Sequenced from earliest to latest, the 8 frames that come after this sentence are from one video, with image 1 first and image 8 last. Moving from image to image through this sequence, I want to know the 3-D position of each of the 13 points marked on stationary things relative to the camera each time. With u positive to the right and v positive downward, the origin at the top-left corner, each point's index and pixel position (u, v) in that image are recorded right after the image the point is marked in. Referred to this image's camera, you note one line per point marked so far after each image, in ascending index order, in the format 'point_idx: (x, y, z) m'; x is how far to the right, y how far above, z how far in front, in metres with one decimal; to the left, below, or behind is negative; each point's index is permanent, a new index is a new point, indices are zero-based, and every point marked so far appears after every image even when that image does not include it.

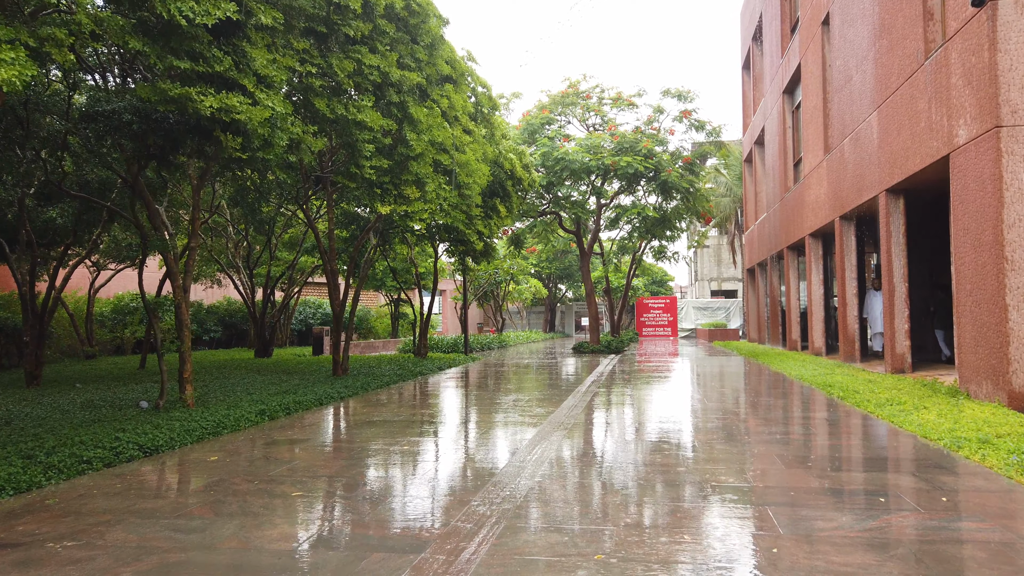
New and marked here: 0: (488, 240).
0: (-0.5, +1.0, +16.5) m
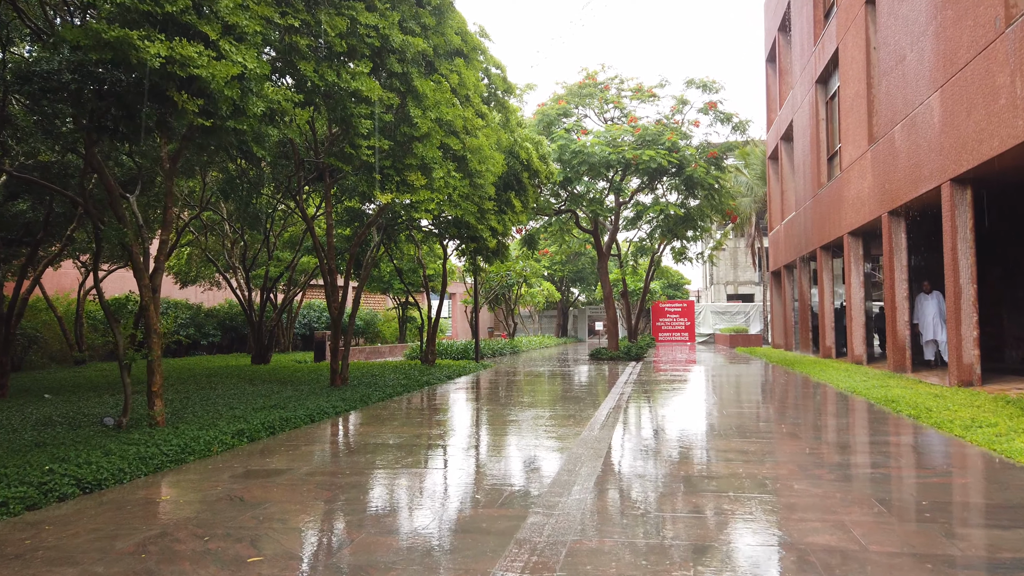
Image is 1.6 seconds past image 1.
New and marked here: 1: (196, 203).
0: (-0.2, +1.0, +15.2) m
1: (-6.3, +1.7, +15.2) m
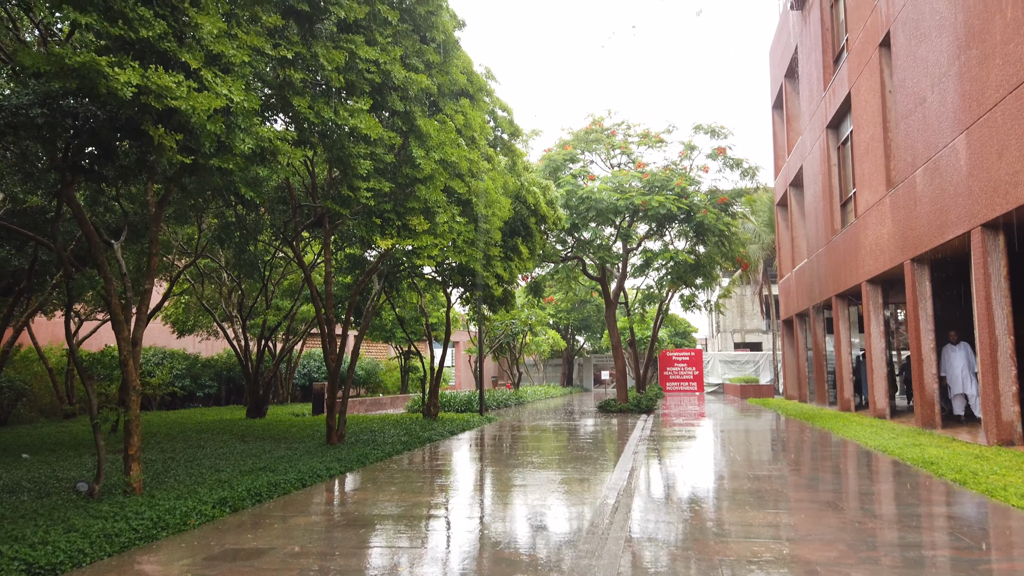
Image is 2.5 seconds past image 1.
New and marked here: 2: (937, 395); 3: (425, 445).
0: (-0.1, 0.0, +14.6) m
1: (-6.1, +0.7, +14.6) m
2: (+7.3, -1.8, +13.1) m
3: (-1.4, -2.6, +12.6) m
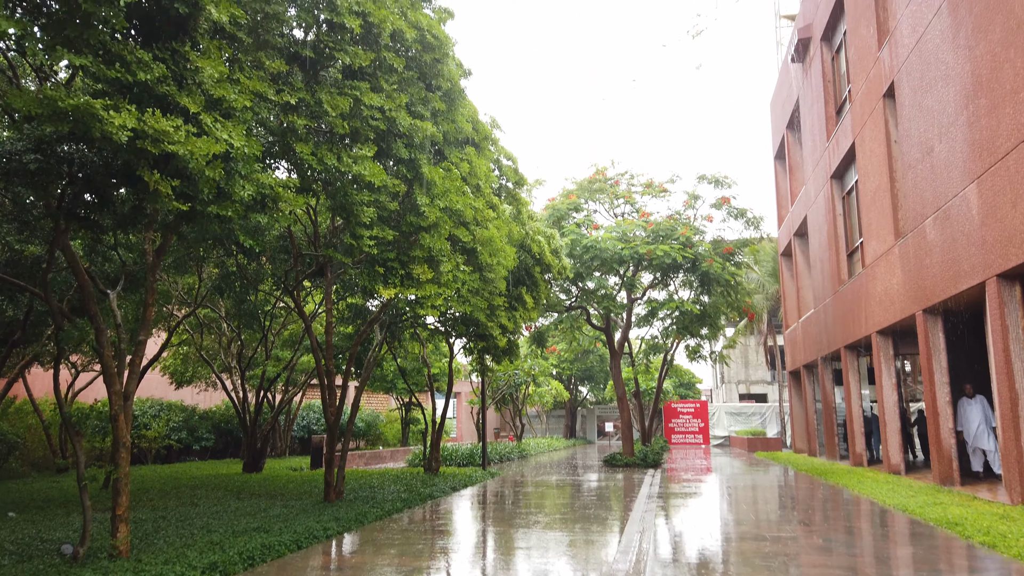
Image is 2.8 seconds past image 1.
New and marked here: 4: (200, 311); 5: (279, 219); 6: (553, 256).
0: (0.0, -0.9, +14.3) m
1: (-6.1, -0.2, +14.4) m
2: (+7.3, -2.7, +12.7) m
3: (-1.4, -3.4, +12.2) m
4: (-7.0, -0.5, +17.2) m
5: (-2.3, +0.7, +7.4) m
6: (+0.8, +0.6, +13.9) m
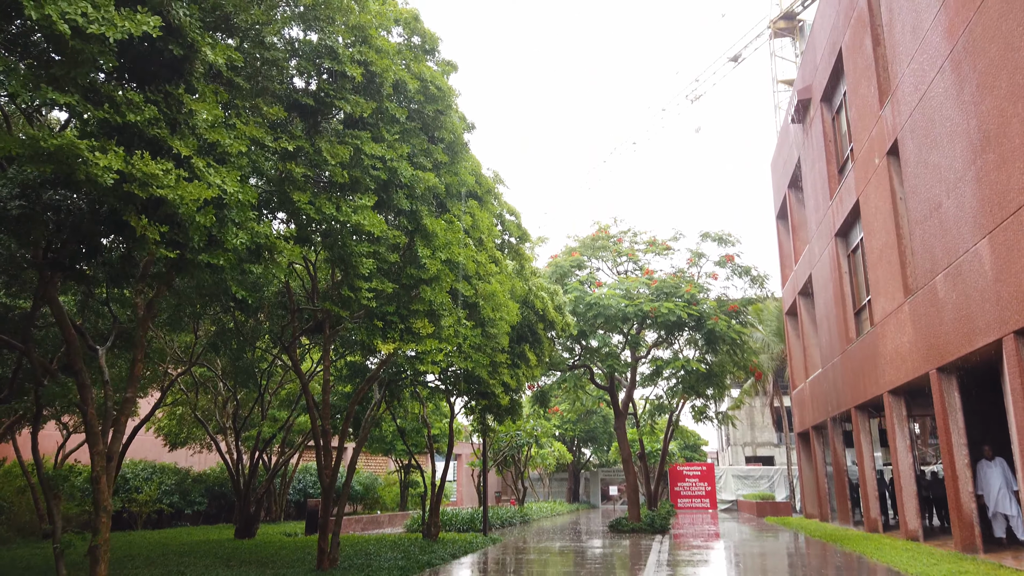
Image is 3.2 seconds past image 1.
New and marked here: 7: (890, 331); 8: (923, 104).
0: (0.0, -2.0, +14.0) m
1: (-6.0, -1.3, +14.1) m
2: (+7.4, -3.6, +12.1) m
3: (-1.3, -4.3, +11.6) m
4: (-7.0, -1.8, +16.8) m
5: (-2.3, +0.2, +7.2) m
6: (+0.8, -0.4, +13.7) m
7: (+7.4, -0.8, +15.0) m
8: (+6.8, +3.0, +12.5) m
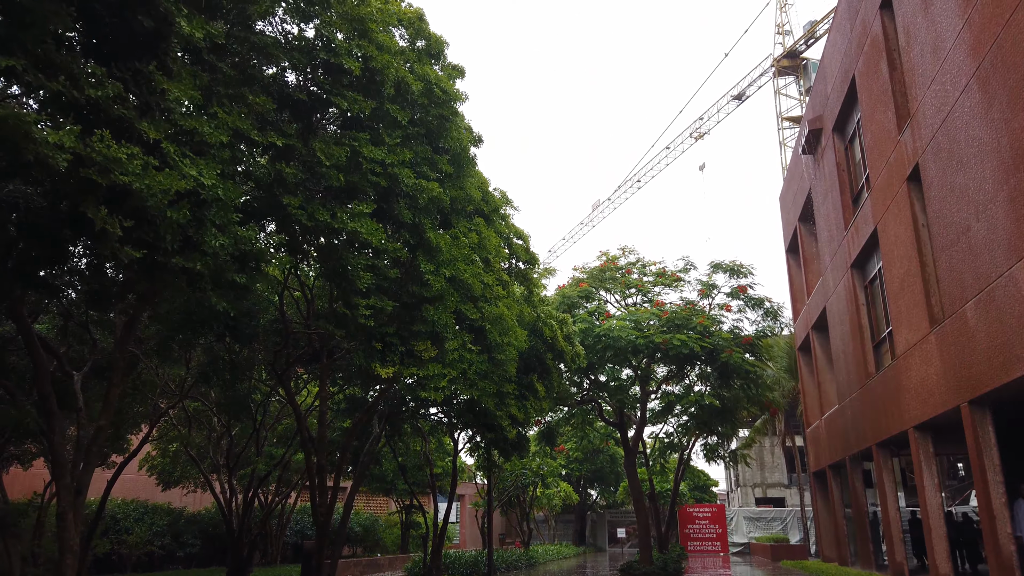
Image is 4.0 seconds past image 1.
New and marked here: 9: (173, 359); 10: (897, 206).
0: (+0.2, -2.5, +13.3) m
1: (-5.9, -1.8, +13.5) m
2: (+7.5, -4.0, +11.3) m
3: (-1.2, -4.7, +10.8) m
4: (-6.8, -2.4, +16.2) m
5: (-2.2, 0.0, +6.6) m
6: (+0.9, -0.9, +13.0) m
7: (+7.6, -1.4, +14.3) m
8: (+6.9, +2.6, +12.1) m
9: (-5.2, -1.1, +11.8) m
10: (+7.4, +1.6, +14.7) m
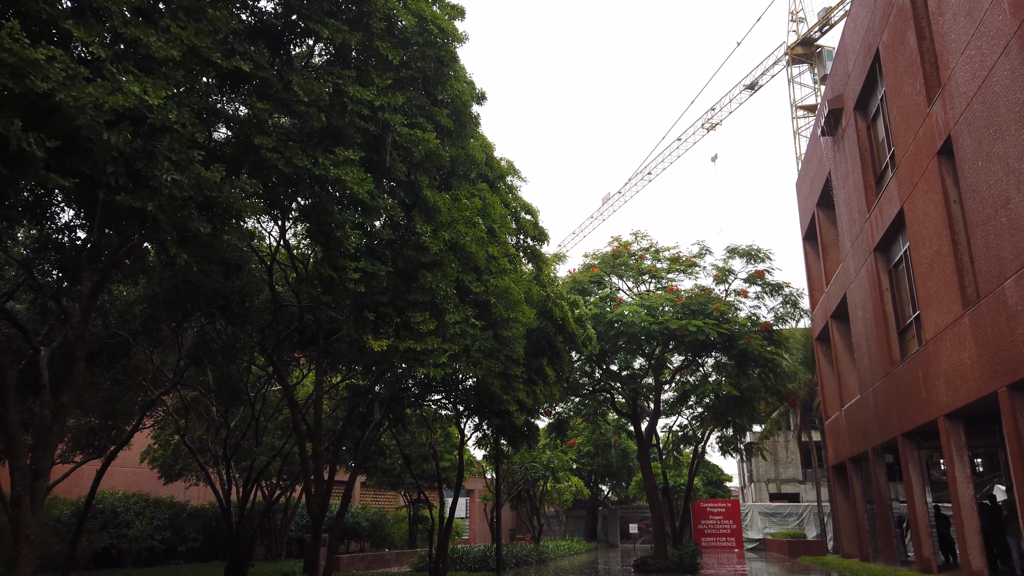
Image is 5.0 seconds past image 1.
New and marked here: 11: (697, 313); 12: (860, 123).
0: (+0.3, -2.1, +12.6) m
1: (-5.7, -1.5, +12.9) m
2: (+7.6, -3.7, +10.6) m
3: (-1.1, -4.4, +10.2) m
4: (-6.6, -2.1, +15.6) m
5: (-2.1, +0.3, +6.0) m
6: (+1.1, -0.6, +12.4) m
7: (+7.7, -1.1, +13.6) m
8: (+7.0, +2.9, +11.3) m
9: (-5.1, -0.8, +11.2) m
10: (+7.6, +1.9, +14.0) m
11: (+4.3, -0.6, +17.8) m
12: (+8.5, +4.1, +18.7) m
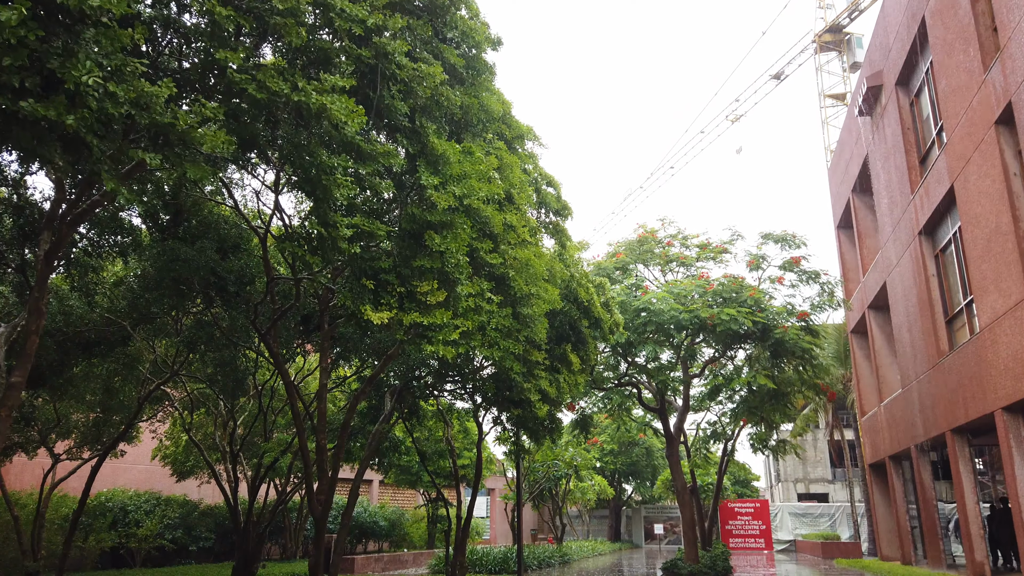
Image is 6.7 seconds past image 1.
0: (+0.6, -1.9, +11.7) m
1: (-5.4, -1.2, +12.2) m
2: (+7.9, -3.4, +9.5) m
3: (-0.8, -4.1, +9.3) m
4: (-6.2, -1.9, +14.9) m
5: (-2.0, +0.5, +5.2) m
6: (+1.4, -0.4, +11.5) m
7: (+8.1, -0.8, +12.5) m
8: (+7.3, +3.2, +10.2) m
9: (-4.8, -0.6, +10.4) m
10: (+7.9, +2.2, +12.9) m
11: (+4.8, -0.3, +16.8) m
12: (+9.0, +4.4, +17.6) m
